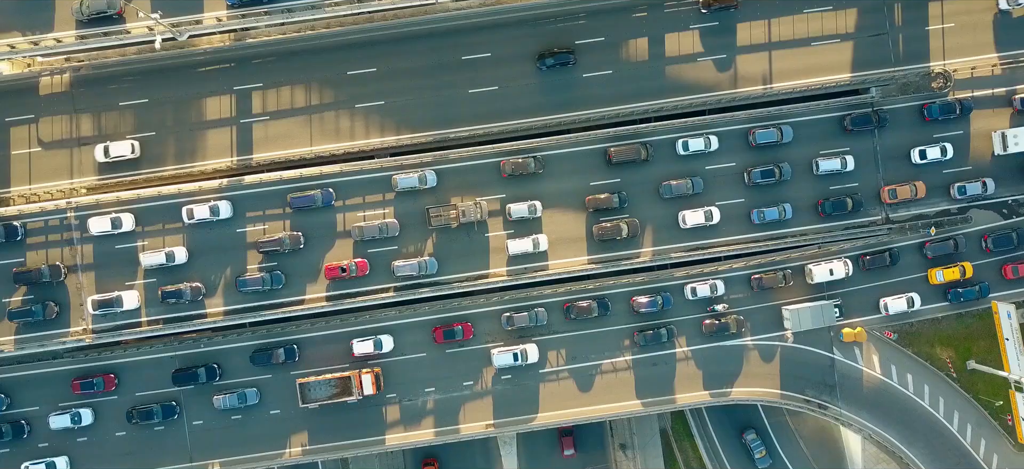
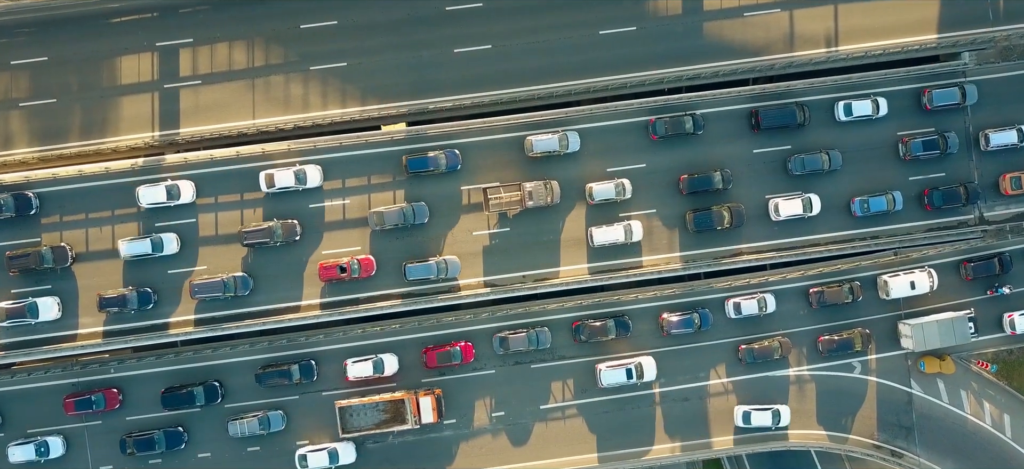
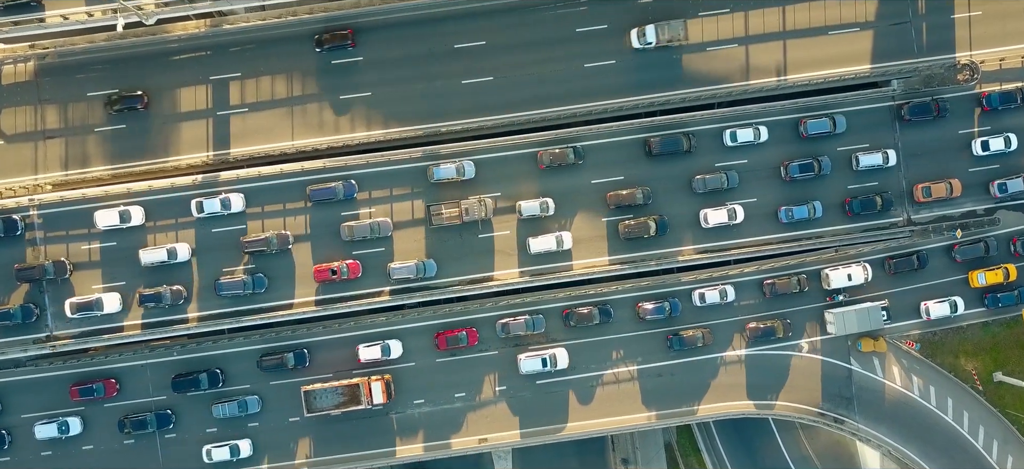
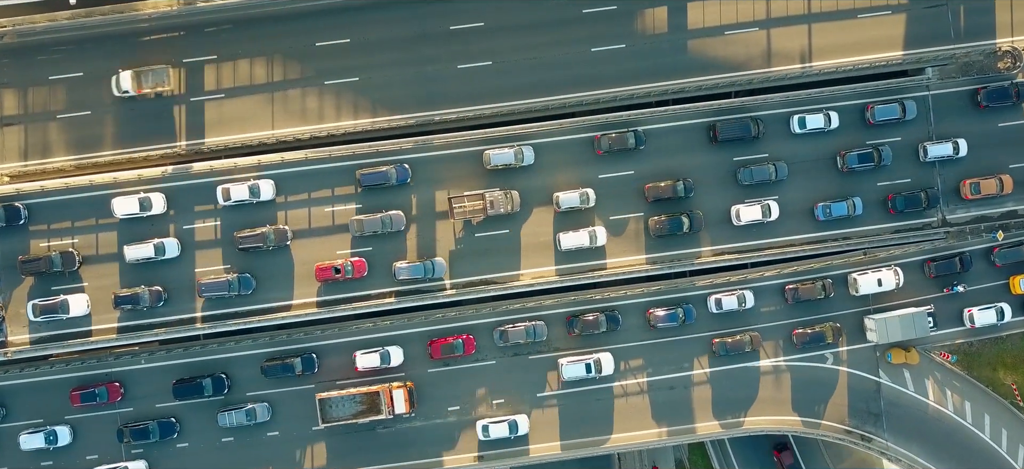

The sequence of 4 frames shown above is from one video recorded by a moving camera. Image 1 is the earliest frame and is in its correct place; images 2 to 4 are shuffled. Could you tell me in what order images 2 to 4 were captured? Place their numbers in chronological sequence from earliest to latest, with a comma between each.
3, 4, 2
